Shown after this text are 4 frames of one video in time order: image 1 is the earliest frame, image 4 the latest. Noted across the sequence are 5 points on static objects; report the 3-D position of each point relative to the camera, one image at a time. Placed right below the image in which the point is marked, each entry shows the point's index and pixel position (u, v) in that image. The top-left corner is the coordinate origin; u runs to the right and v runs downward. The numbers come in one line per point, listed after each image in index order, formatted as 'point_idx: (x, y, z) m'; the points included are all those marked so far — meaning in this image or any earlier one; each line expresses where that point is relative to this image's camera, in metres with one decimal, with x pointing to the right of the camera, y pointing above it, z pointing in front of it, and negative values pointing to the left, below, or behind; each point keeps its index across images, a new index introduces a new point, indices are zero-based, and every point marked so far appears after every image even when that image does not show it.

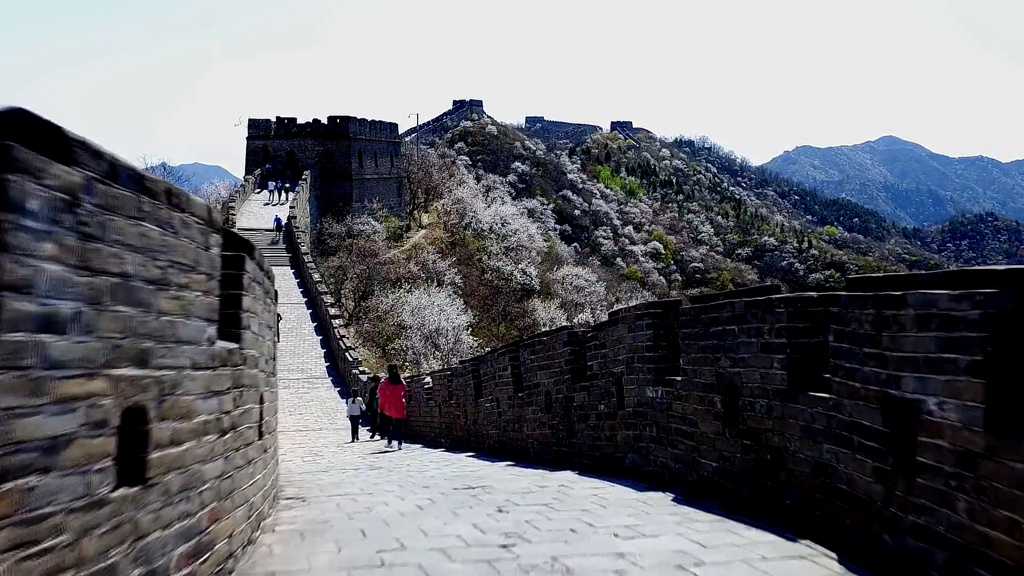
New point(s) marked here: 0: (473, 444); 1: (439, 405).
0: (-0.4, -1.7, +9.4) m
1: (-0.9, -1.5, +11.1) m
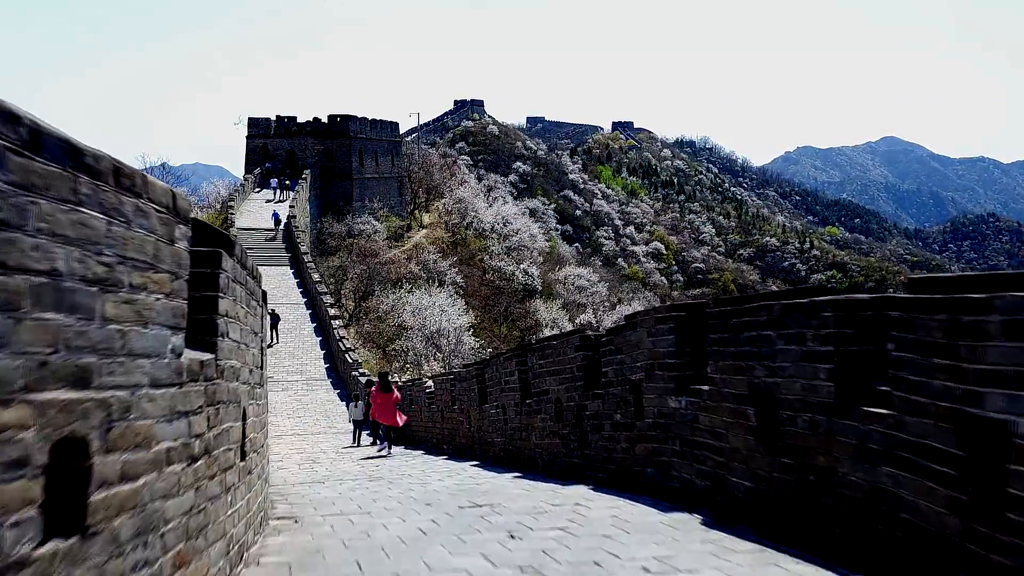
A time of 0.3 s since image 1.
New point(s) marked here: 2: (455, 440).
0: (-0.4, -1.7, +9.0) m
1: (-0.9, -1.5, +10.7) m
2: (-0.7, -1.7, +10.0) m
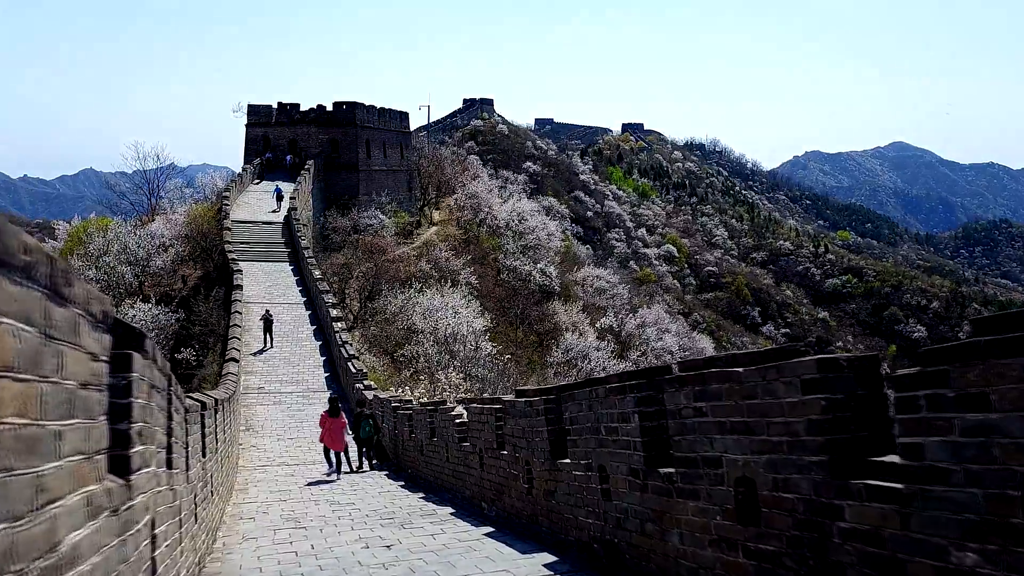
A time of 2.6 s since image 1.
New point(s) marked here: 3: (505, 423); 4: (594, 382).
0: (+0.2, -1.6, +5.8) m
1: (-0.3, -1.4, +7.5) m
2: (-0.1, -1.7, +6.8) m
3: (-0.1, -1.0, +6.6) m
4: (+0.5, -0.5, +4.8) m
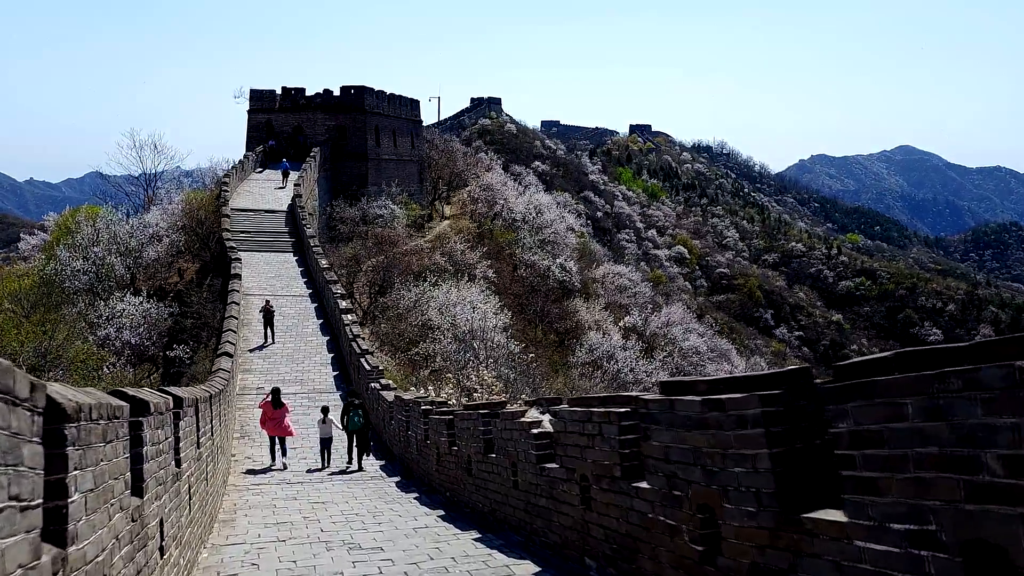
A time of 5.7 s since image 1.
0: (+0.9, -1.3, +3.1) m
1: (+0.4, -1.1, +4.9) m
2: (+0.6, -1.3, +4.1) m
3: (+0.6, -0.7, +4.0) m
4: (+1.1, -0.2, +2.2) m
